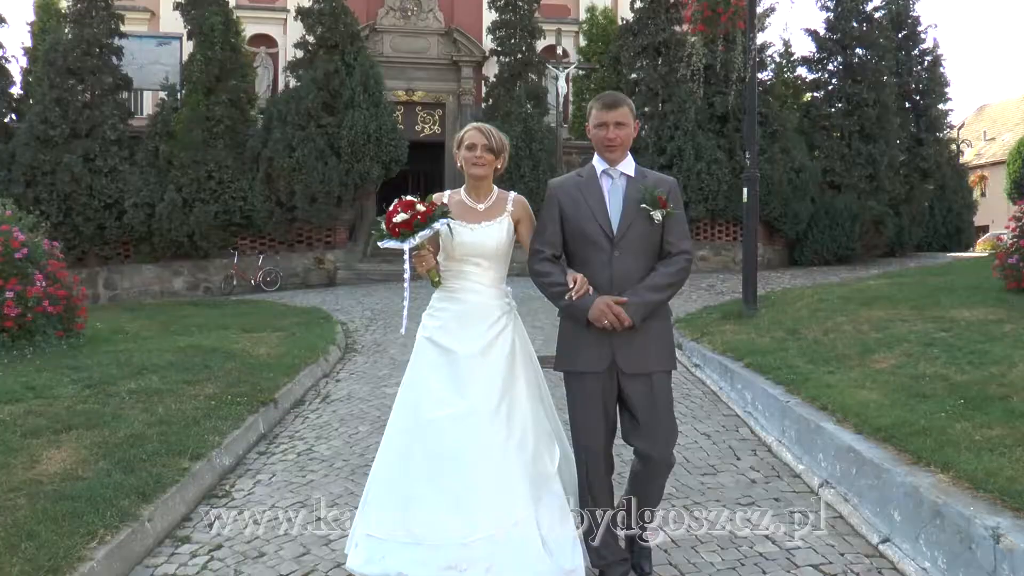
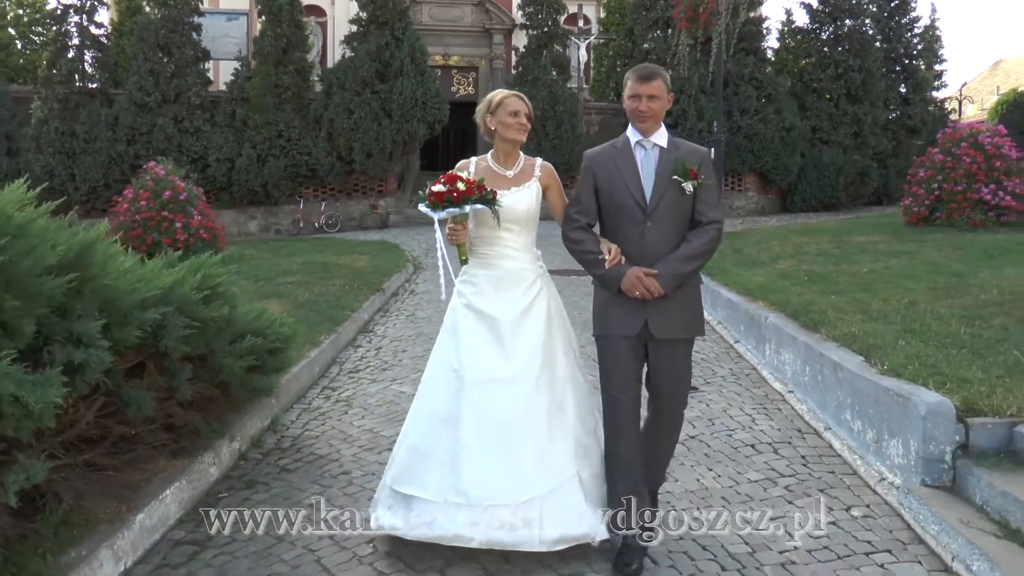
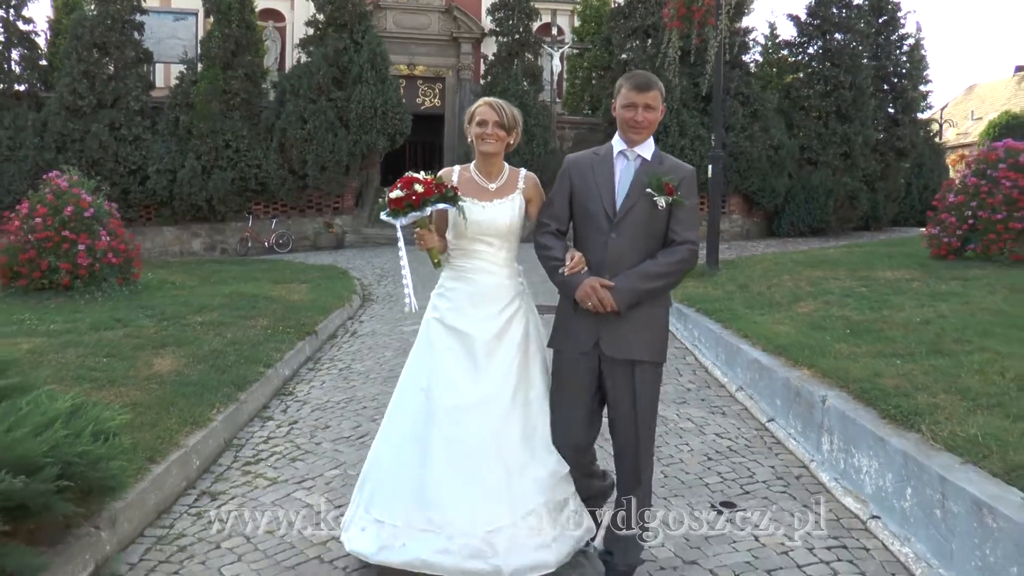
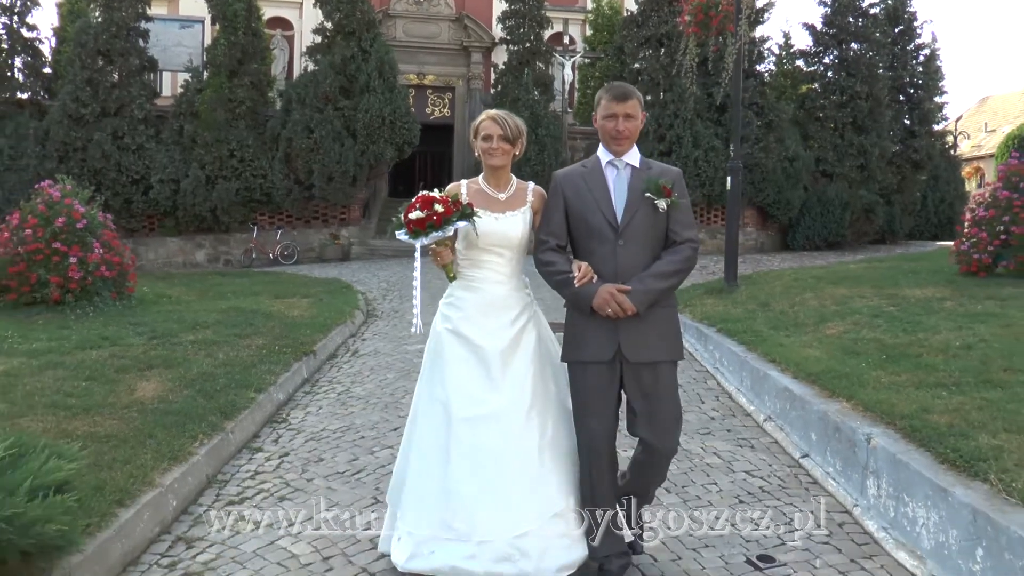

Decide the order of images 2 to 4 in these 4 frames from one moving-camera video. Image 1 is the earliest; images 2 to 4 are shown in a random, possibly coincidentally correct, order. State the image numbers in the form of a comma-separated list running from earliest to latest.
4, 3, 2
